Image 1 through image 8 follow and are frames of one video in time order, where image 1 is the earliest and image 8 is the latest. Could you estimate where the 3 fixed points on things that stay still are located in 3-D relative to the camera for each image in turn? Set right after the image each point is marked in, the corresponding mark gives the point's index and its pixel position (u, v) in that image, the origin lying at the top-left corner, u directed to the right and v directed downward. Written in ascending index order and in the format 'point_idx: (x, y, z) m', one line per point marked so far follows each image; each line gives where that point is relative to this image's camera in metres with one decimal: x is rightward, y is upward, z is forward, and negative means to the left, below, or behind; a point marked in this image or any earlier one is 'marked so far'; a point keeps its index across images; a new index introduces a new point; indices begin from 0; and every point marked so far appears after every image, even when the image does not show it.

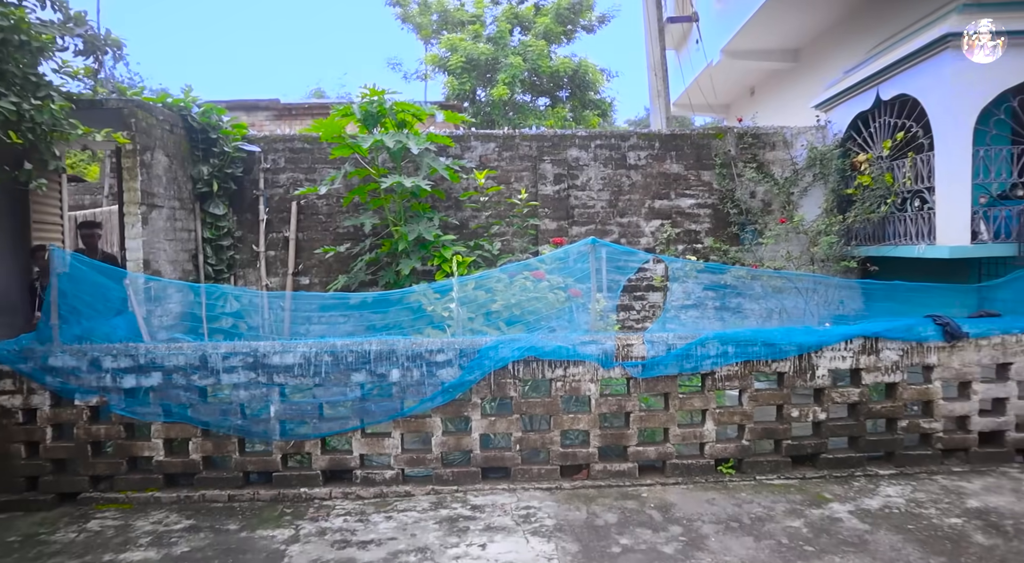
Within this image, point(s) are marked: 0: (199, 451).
0: (-1.6, -0.9, +3.3) m
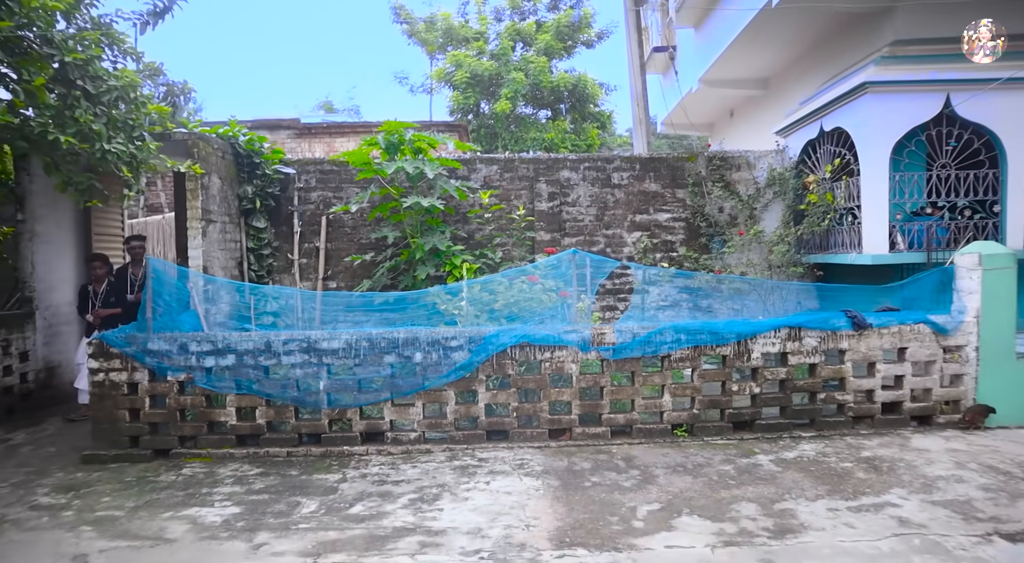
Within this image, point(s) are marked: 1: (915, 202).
0: (-1.6, -0.9, +4.1) m
1: (+3.3, +0.7, +5.4) m
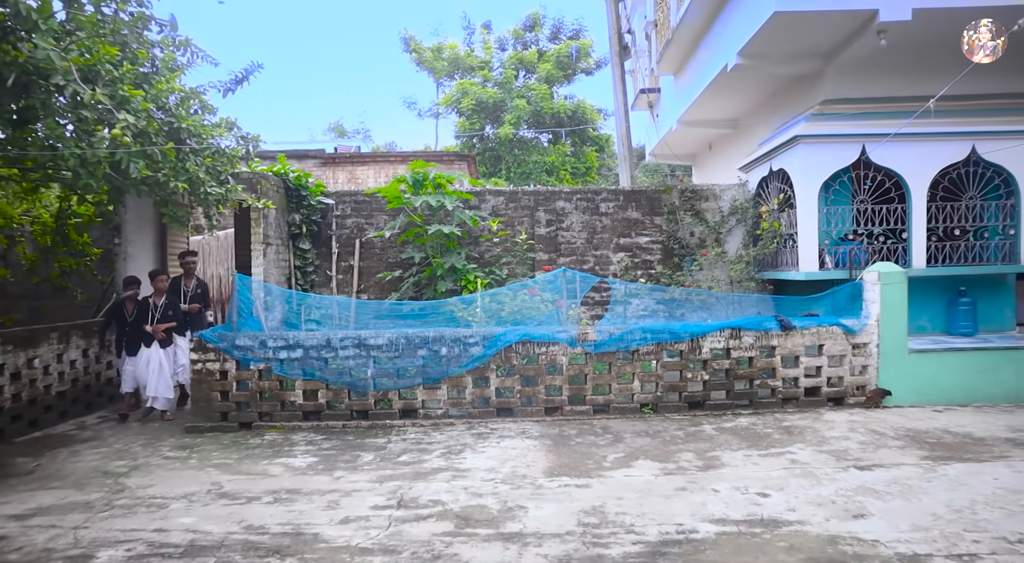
0: (-1.6, -1.0, +5.3) m
1: (+3.4, +0.5, +6.6) m
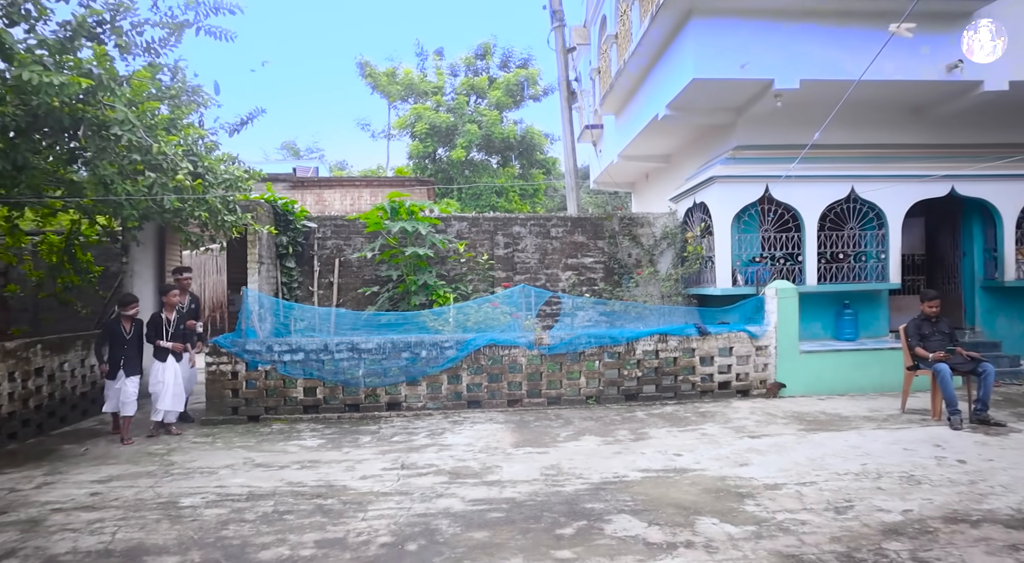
0: (-1.9, -1.1, +6.3) m
1: (+2.9, +0.4, +8.0) m
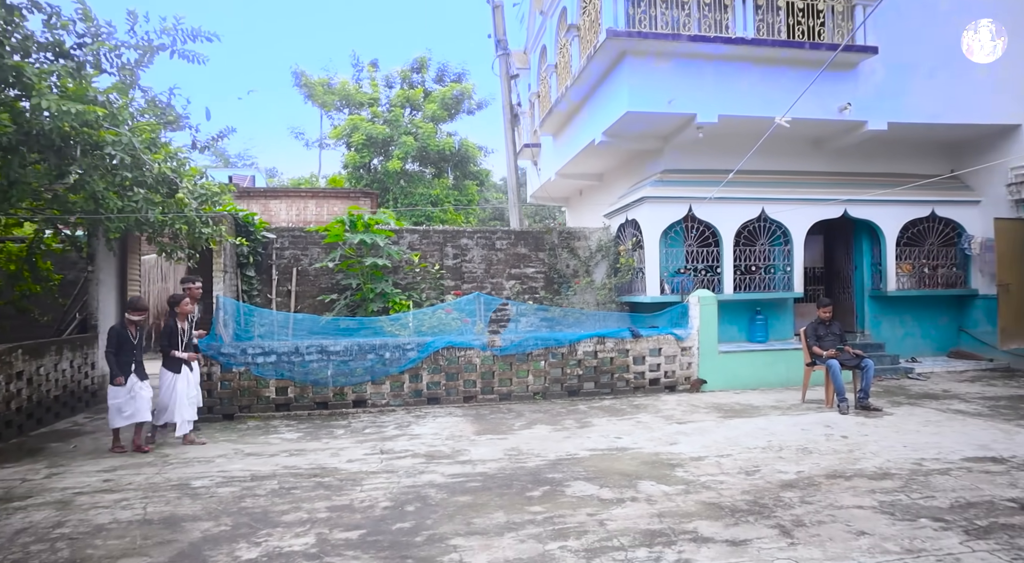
0: (-2.3, -1.2, +6.7) m
1: (+2.3, +0.2, +9.0) m
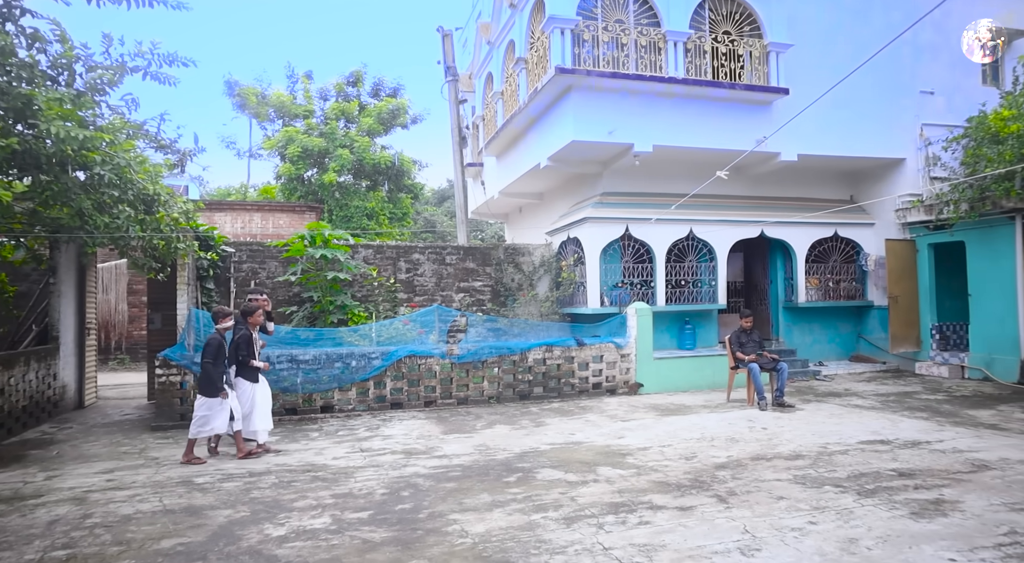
0: (-2.8, -1.3, +7.1) m
1: (+1.6, 0.0, +9.9) m
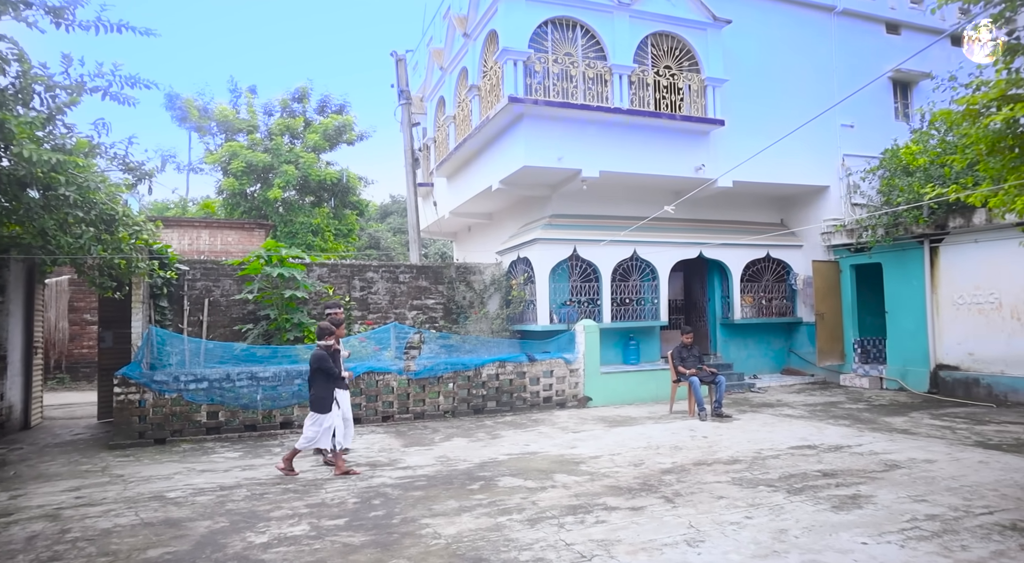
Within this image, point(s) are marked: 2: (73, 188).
0: (-3.3, -1.5, +7.1) m
1: (+0.8, -0.3, +10.3) m
2: (-4.0, +0.9, +5.8) m
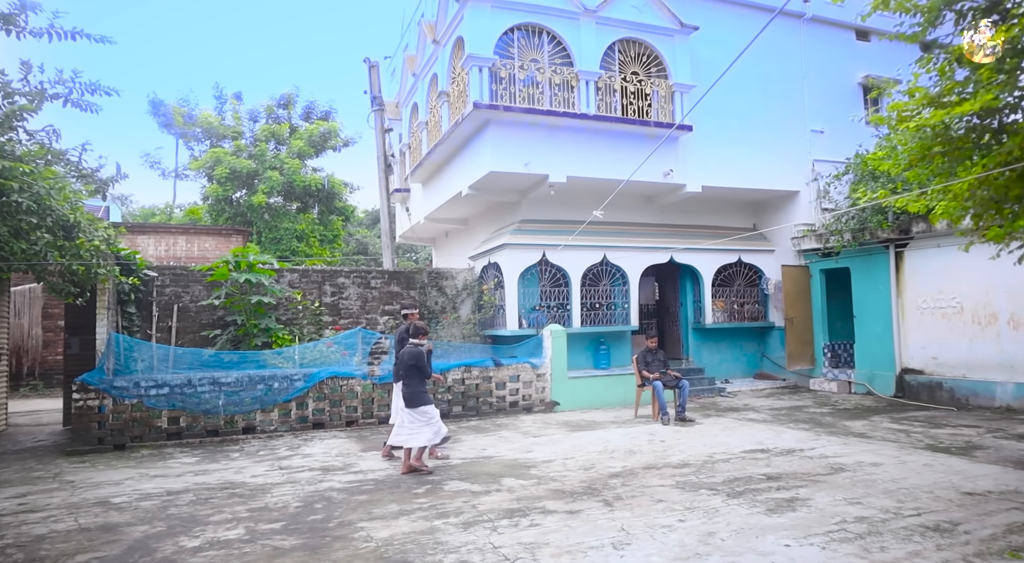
0: (-3.7, -1.6, +7.1) m
1: (+0.3, -0.3, +10.4) m
2: (-4.4, +0.8, +5.8) m
